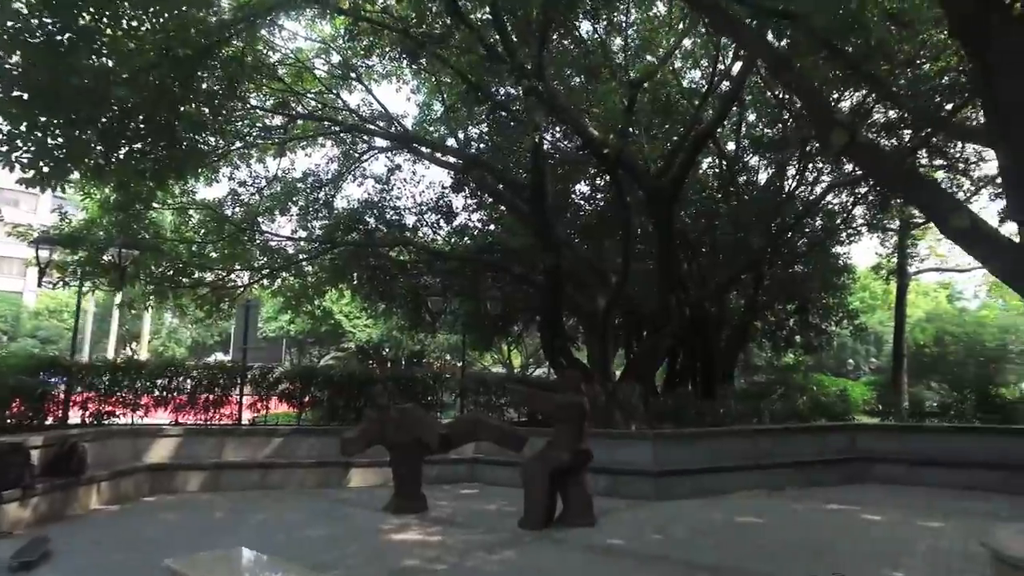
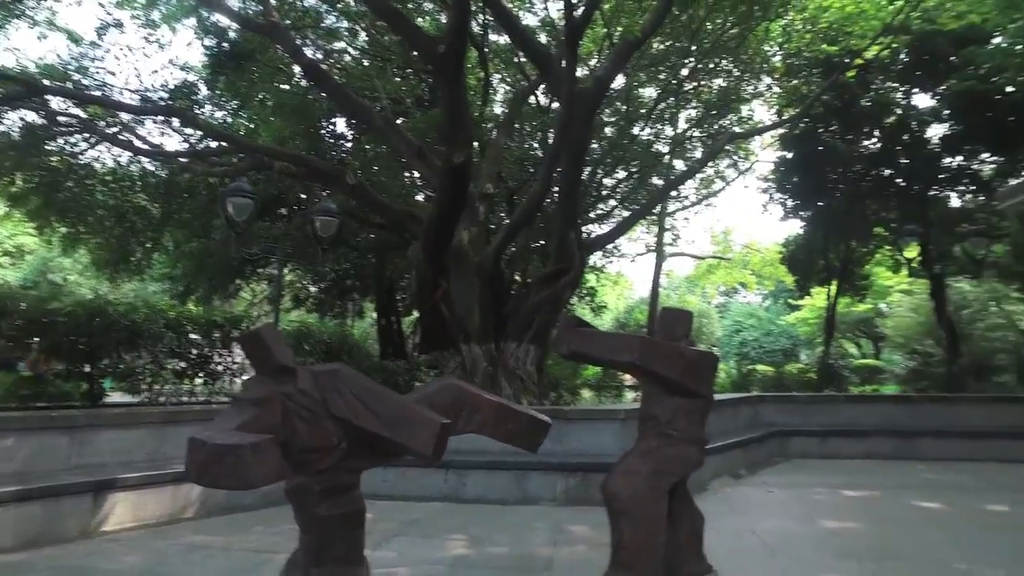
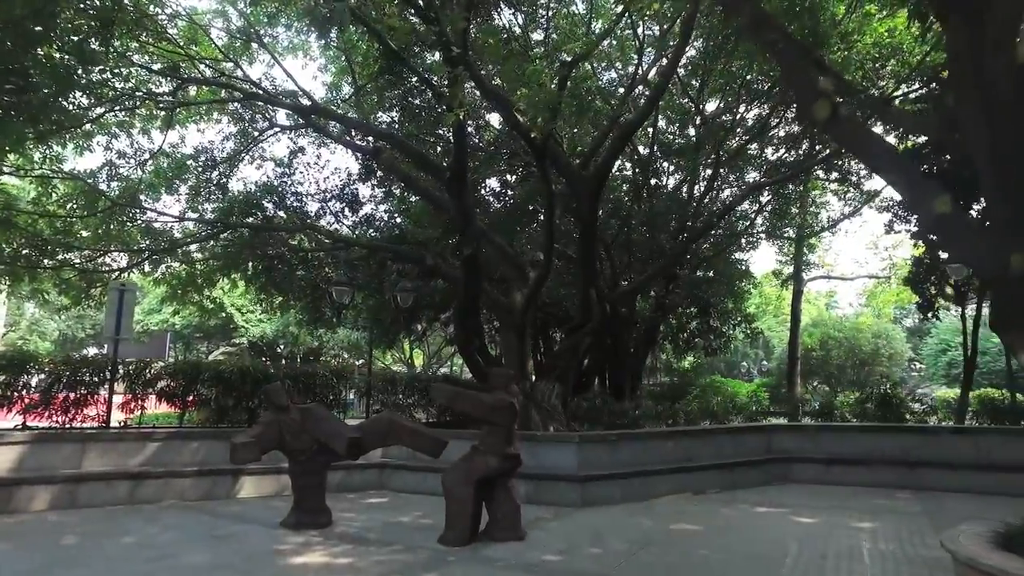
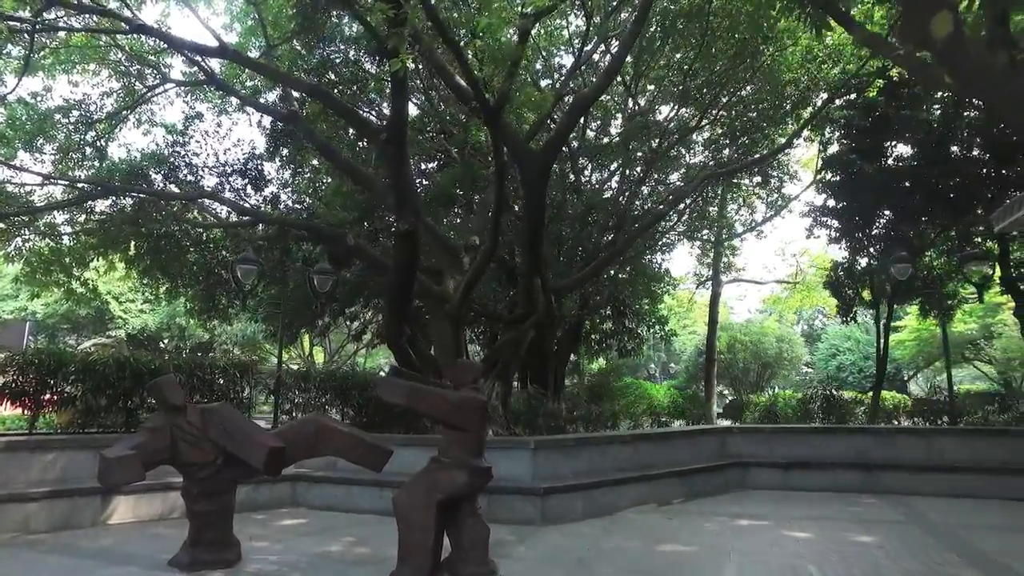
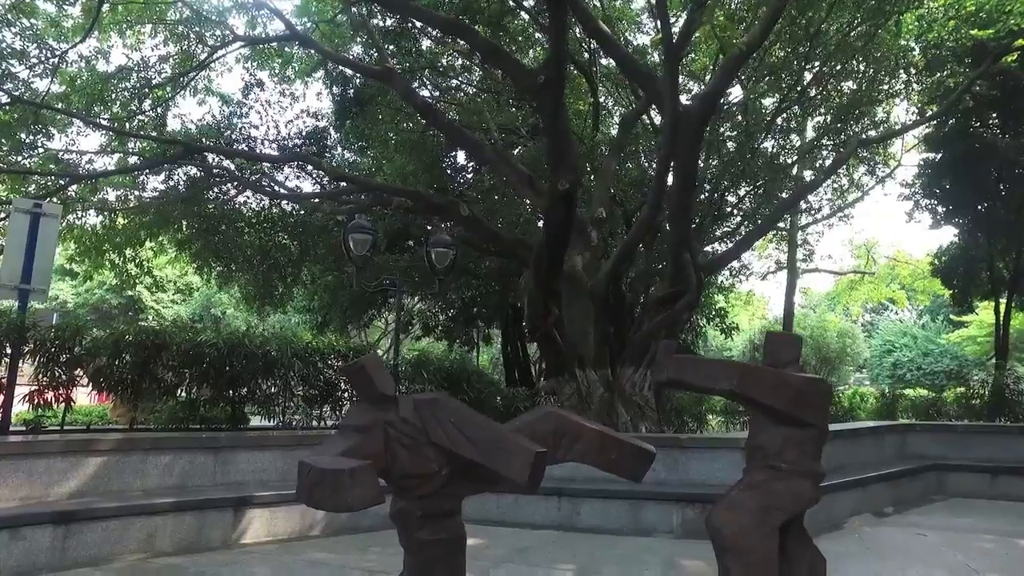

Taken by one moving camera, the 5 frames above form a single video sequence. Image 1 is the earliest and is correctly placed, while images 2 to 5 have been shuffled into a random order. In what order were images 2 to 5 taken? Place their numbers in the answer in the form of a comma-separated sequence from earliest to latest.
3, 4, 5, 2
